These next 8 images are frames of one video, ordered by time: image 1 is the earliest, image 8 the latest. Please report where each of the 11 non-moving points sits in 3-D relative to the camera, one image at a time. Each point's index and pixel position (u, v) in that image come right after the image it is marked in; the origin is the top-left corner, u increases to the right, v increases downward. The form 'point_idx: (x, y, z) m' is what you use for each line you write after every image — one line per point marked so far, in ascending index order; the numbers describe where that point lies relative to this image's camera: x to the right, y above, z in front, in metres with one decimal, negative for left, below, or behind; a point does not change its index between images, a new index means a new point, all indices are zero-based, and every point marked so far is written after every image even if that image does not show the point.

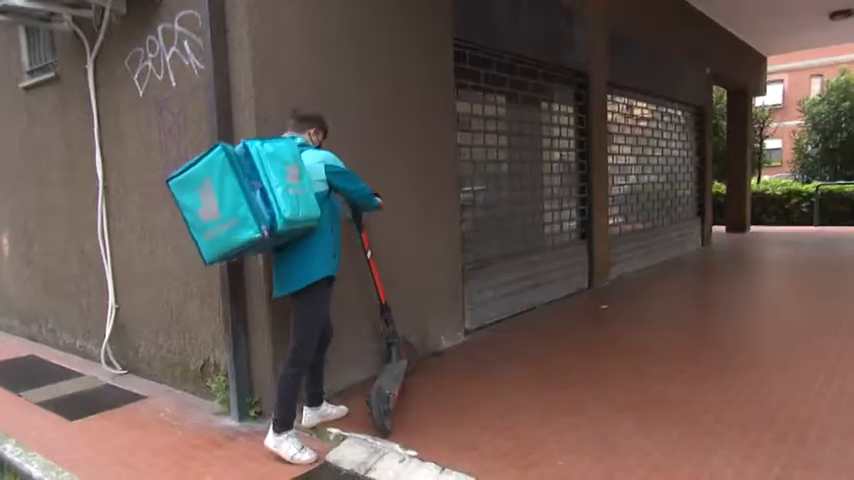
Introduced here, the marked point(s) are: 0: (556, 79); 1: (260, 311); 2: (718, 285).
0: (+1.3, +1.7, +6.7) m
1: (-1.1, -0.5, +4.2) m
2: (+3.4, -0.5, +7.3) m
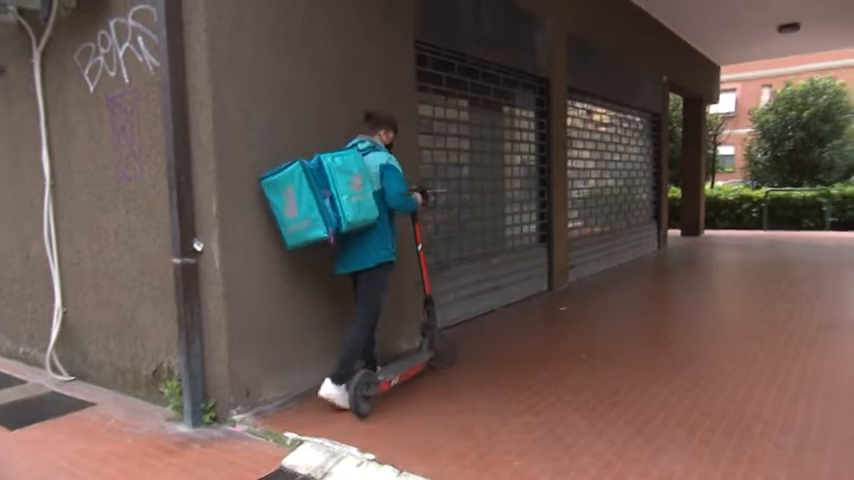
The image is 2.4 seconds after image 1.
0: (+0.9, +1.7, +6.8) m
1: (-1.4, -0.5, +4.0) m
2: (+2.9, -0.6, +7.5) m
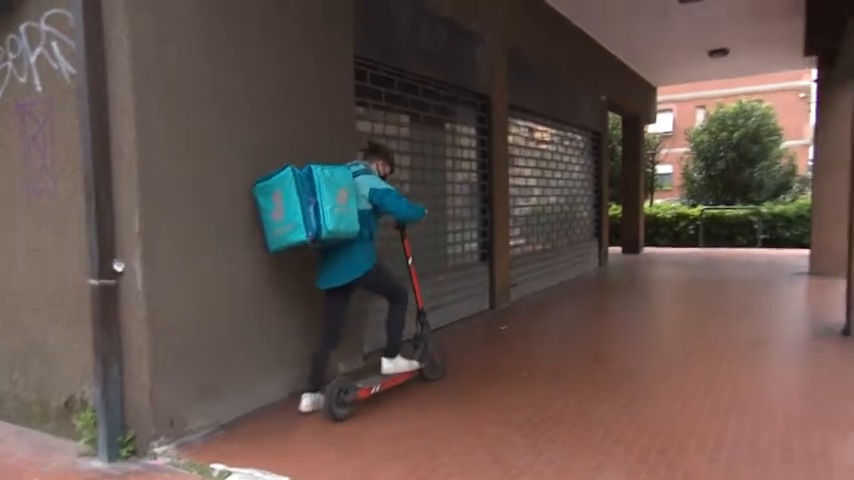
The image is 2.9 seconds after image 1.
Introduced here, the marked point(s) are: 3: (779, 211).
0: (+0.3, +1.5, +6.7) m
1: (-1.7, -0.6, +3.7) m
2: (+2.2, -0.8, +7.5) m
3: (+8.5, +0.5, +15.4) m
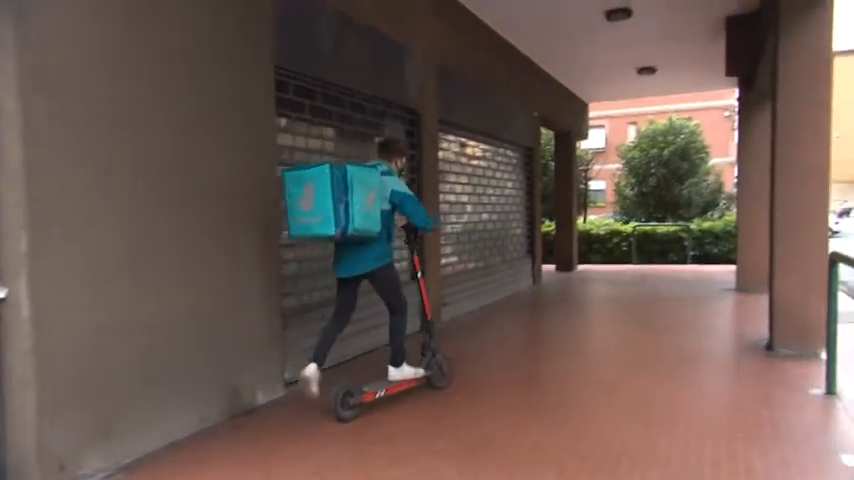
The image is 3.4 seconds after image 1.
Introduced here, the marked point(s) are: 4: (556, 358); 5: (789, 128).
0: (-0.5, +1.3, +6.5) m
1: (-2.2, -0.7, +3.3) m
2: (+1.5, -1.0, +7.4) m
3: (+7.0, +0.1, +15.8) m
4: (+1.3, -1.2, +6.0) m
5: (+3.3, +1.0, +5.8) m
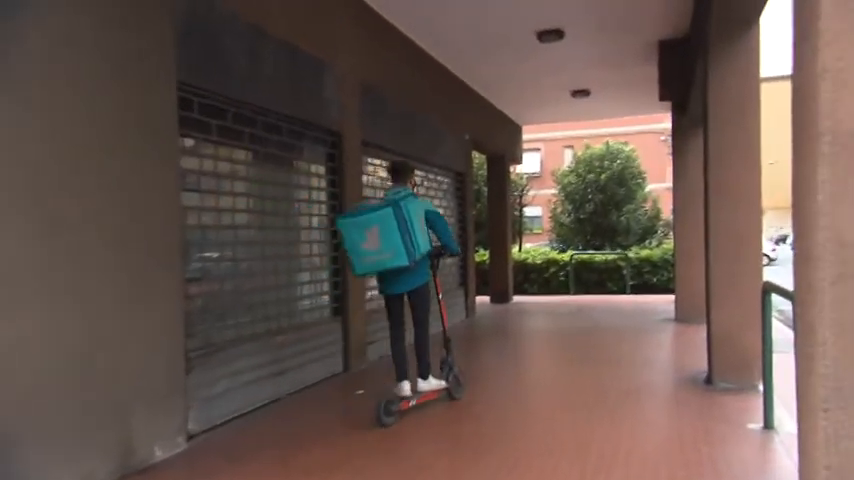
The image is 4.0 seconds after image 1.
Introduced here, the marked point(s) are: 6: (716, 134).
0: (-1.2, +1.0, +6.1) m
1: (-2.7, -0.9, +2.7) m
2: (+0.7, -1.3, +7.1) m
3: (+5.6, -0.5, +15.9) m
4: (+0.6, -1.4, +5.6) m
5: (+2.7, +0.8, +5.7) m
6: (+2.7, +1.0, +5.7) m
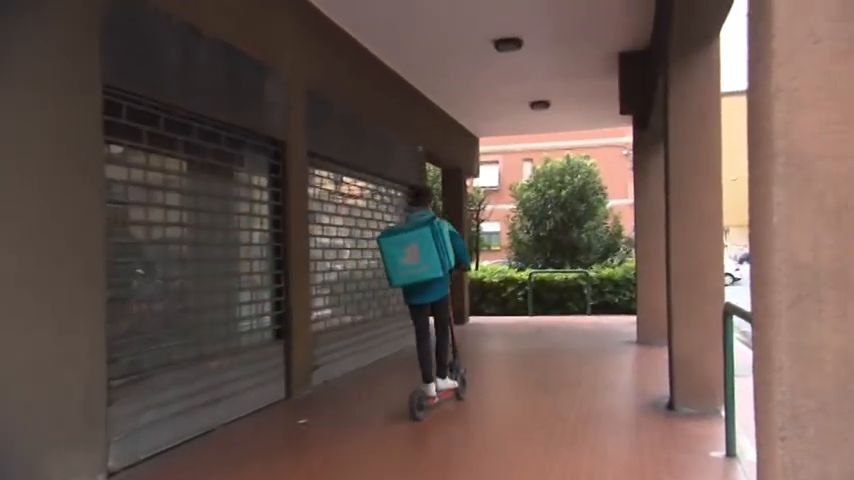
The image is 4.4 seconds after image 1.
0: (-1.6, +0.9, +5.7) m
1: (-2.9, -1.0, +2.2) m
2: (+0.2, -1.5, +6.8) m
3: (+4.6, -0.9, +15.8) m
4: (+0.2, -1.6, +5.3) m
5: (+2.3, +0.6, +5.5) m
6: (+2.2, +0.8, +5.5) m
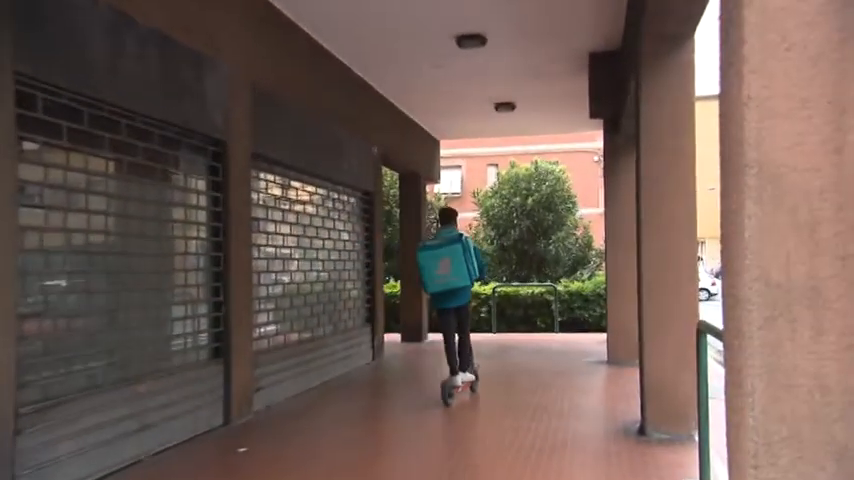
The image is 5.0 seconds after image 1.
0: (-2.0, +0.8, +5.3) m
1: (-3.1, -1.0, +1.7) m
2: (-0.2, -1.6, +6.4) m
3: (+3.9, -1.1, +15.6) m
4: (-0.2, -1.7, +4.9) m
5: (+1.9, +0.5, +5.2) m
6: (+1.9, +0.7, +5.2) m
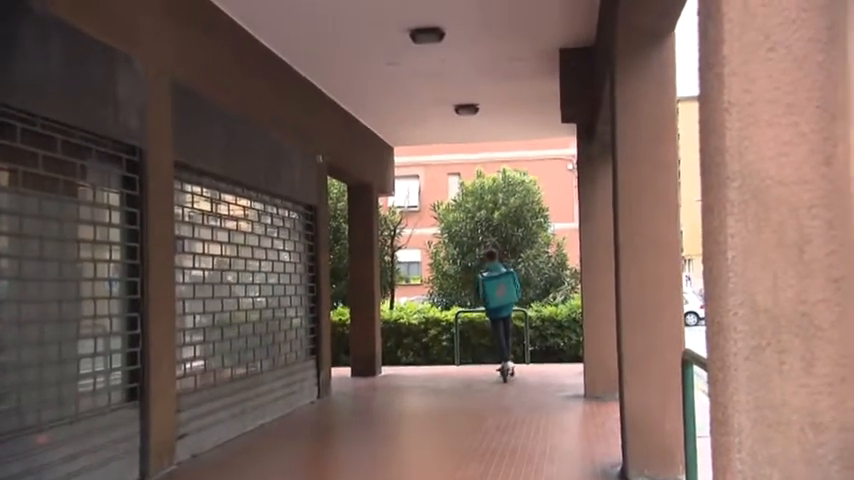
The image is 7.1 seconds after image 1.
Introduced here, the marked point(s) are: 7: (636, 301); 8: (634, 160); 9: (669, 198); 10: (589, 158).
0: (-2.3, +0.6, +4.7) m
1: (-3.3, -1.1, +1.1) m
2: (-0.6, -1.8, +5.8) m
3: (+3.2, -1.4, +15.1) m
4: (-0.5, -1.8, +4.3) m
5: (+1.6, +0.4, +4.8) m
6: (+1.6, +0.6, +4.8) m
7: (+1.7, -0.4, +4.7) m
8: (+1.6, +0.6, +4.8) m
9: (+1.9, +0.3, +4.7) m
10: (+2.4, +1.2, +9.0) m
